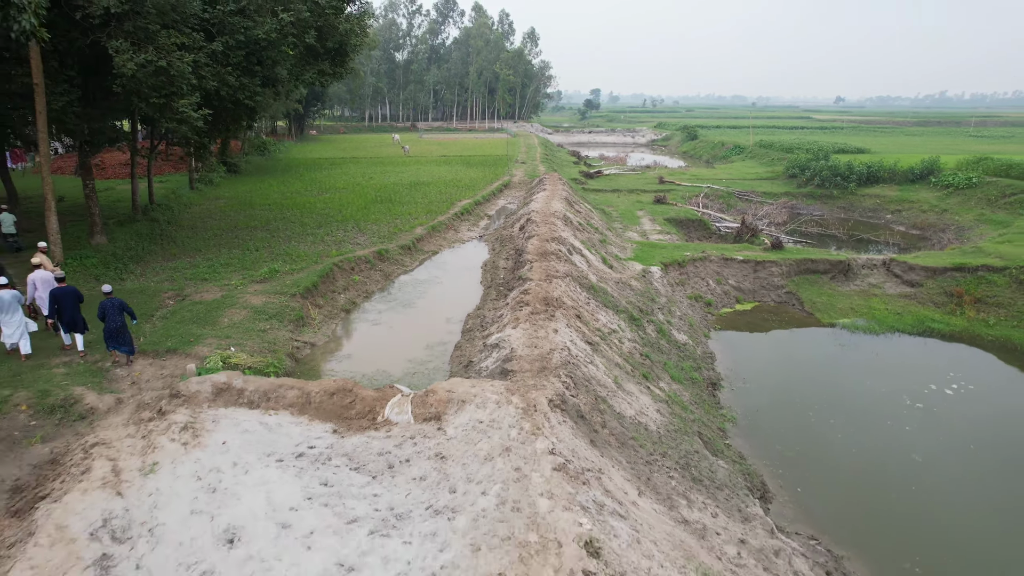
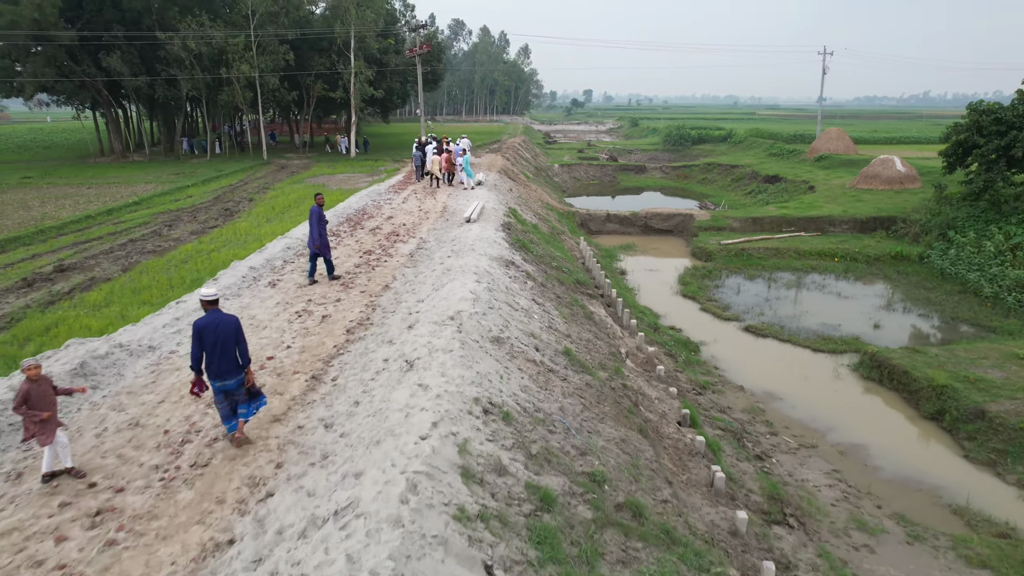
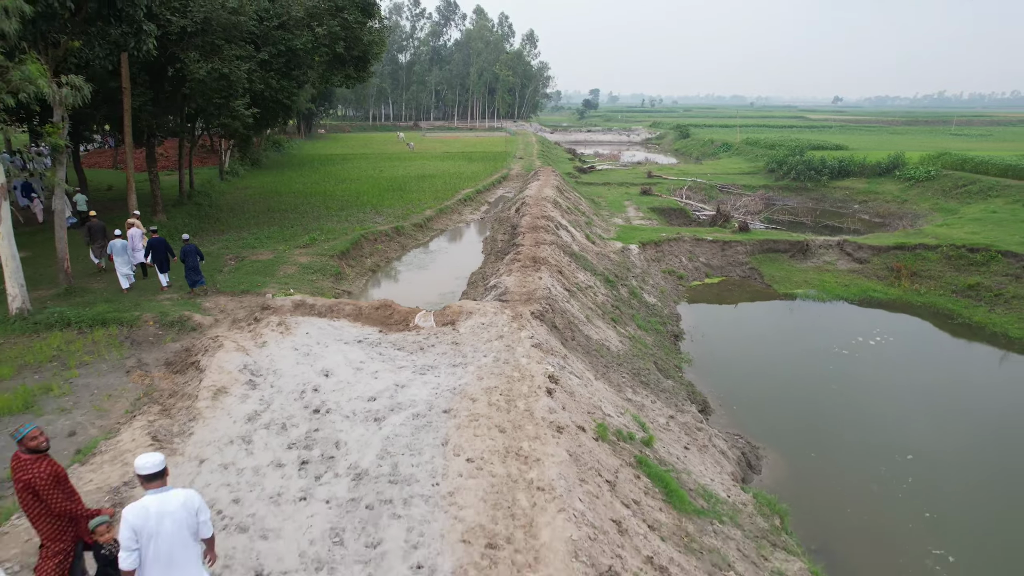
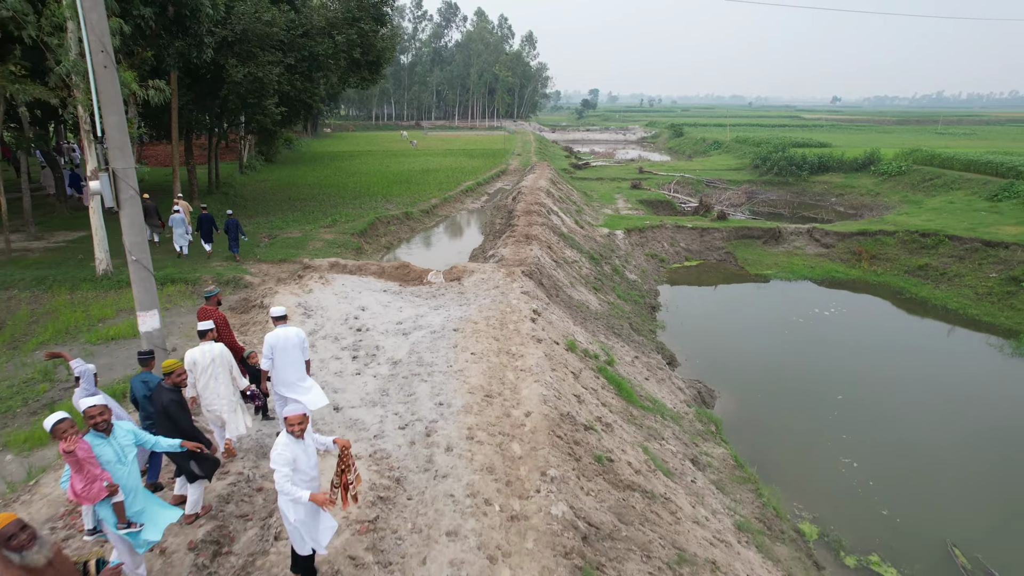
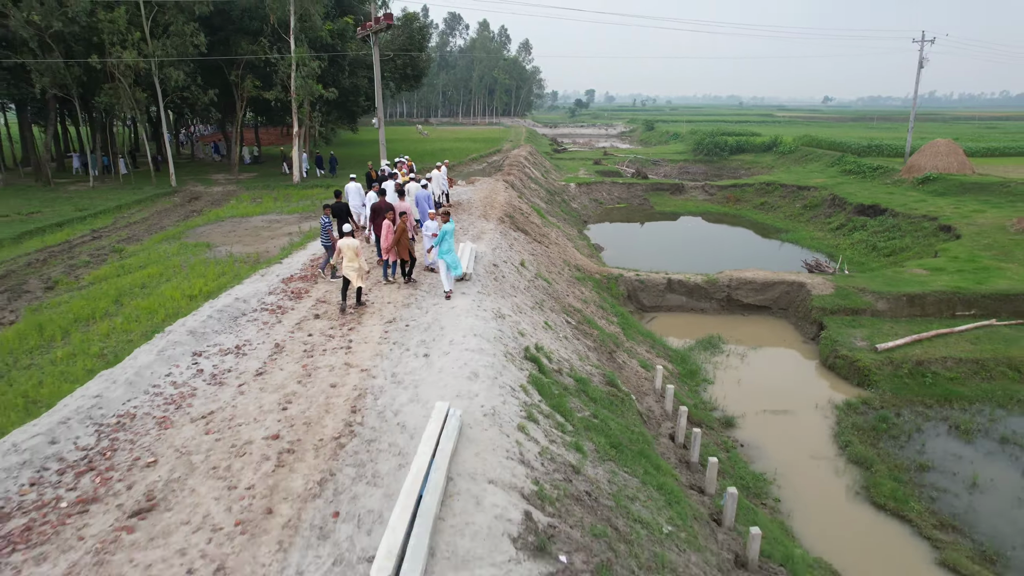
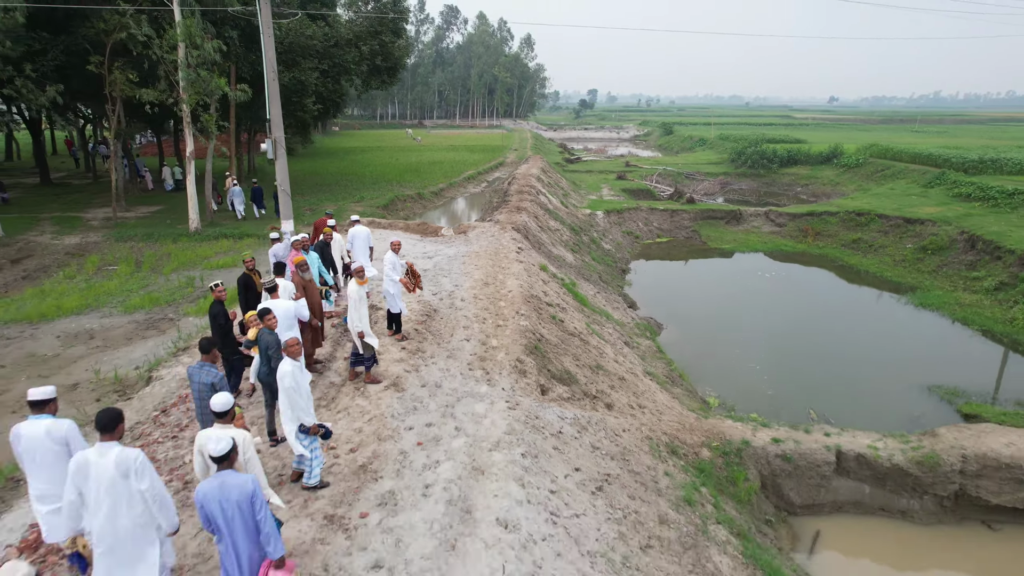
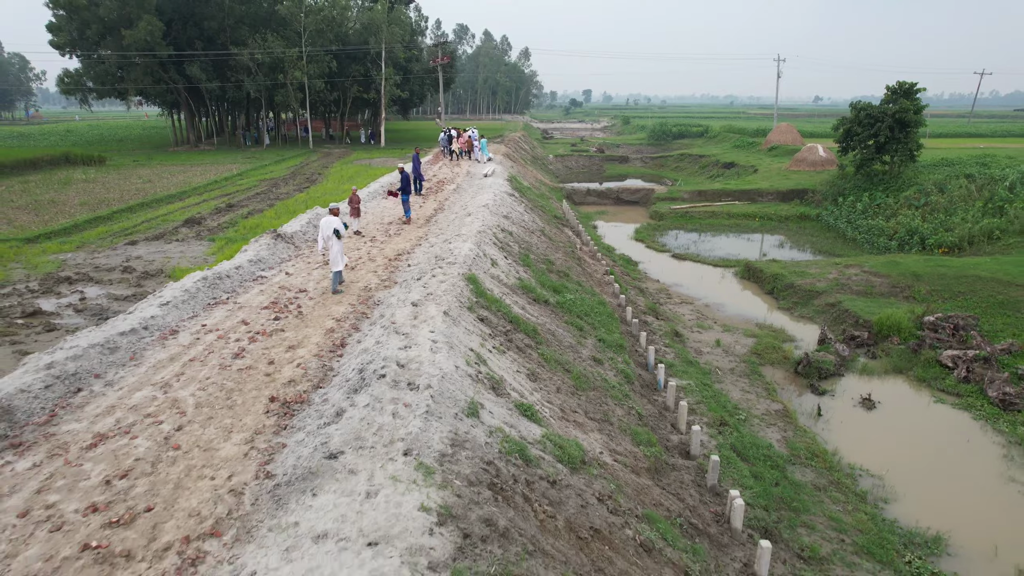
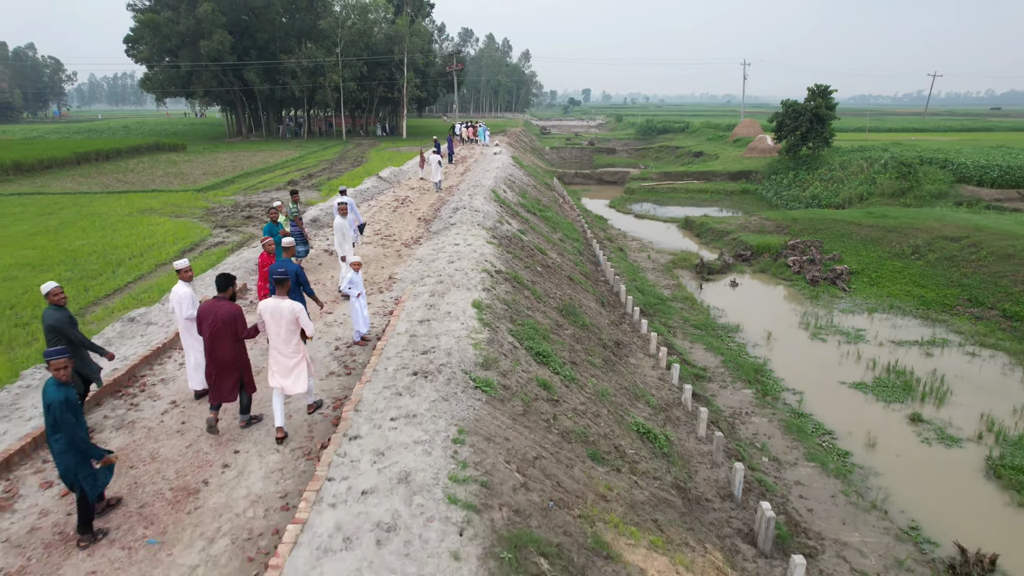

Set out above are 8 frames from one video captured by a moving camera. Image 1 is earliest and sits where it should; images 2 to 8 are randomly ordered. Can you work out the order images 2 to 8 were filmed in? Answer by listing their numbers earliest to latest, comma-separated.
3, 4, 6, 5, 2, 7, 8
